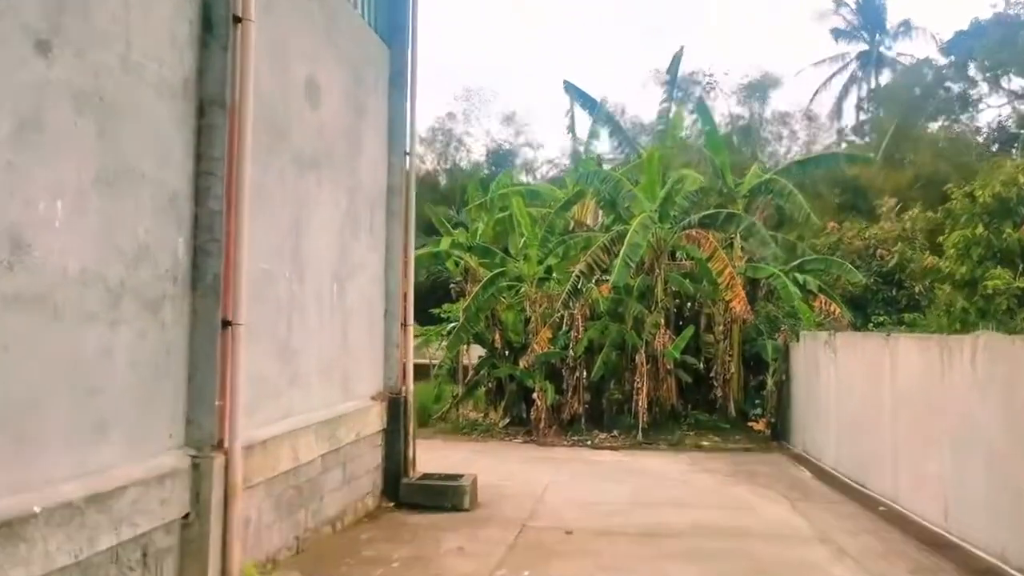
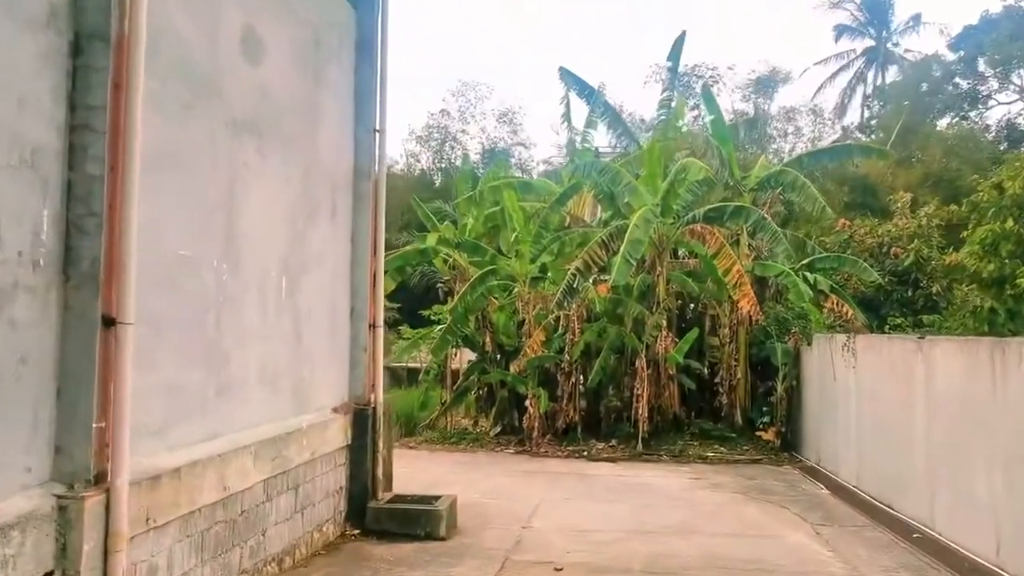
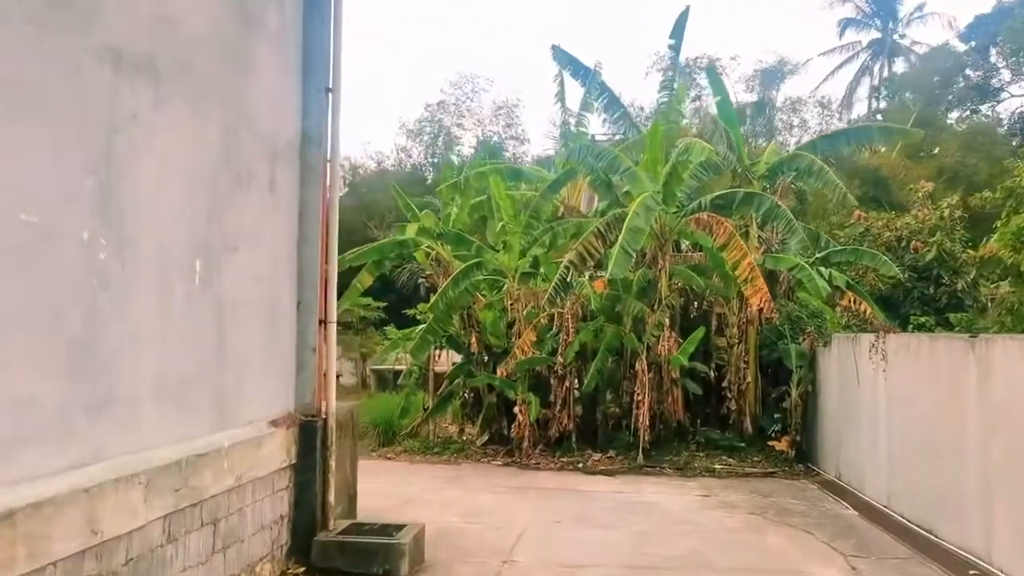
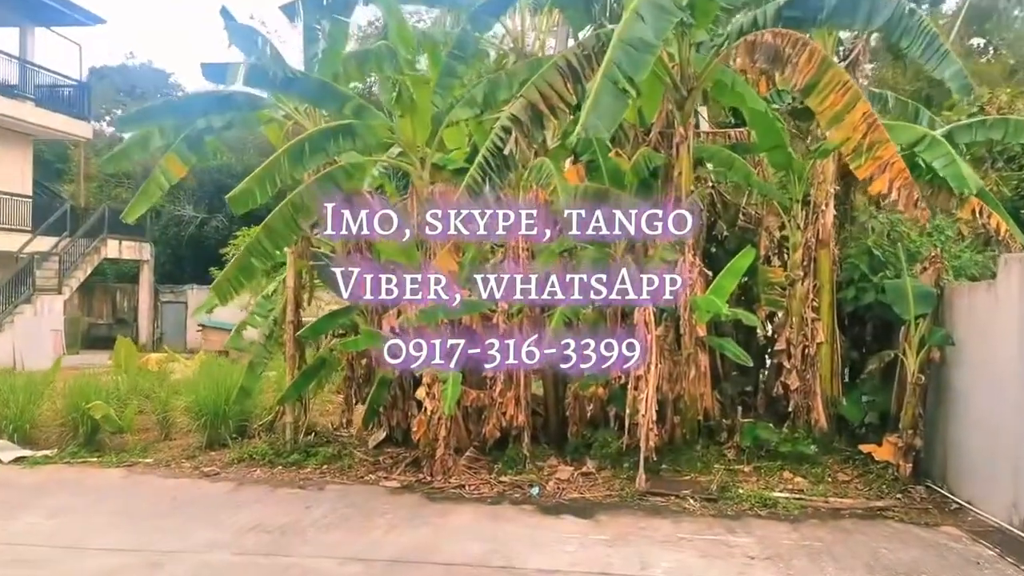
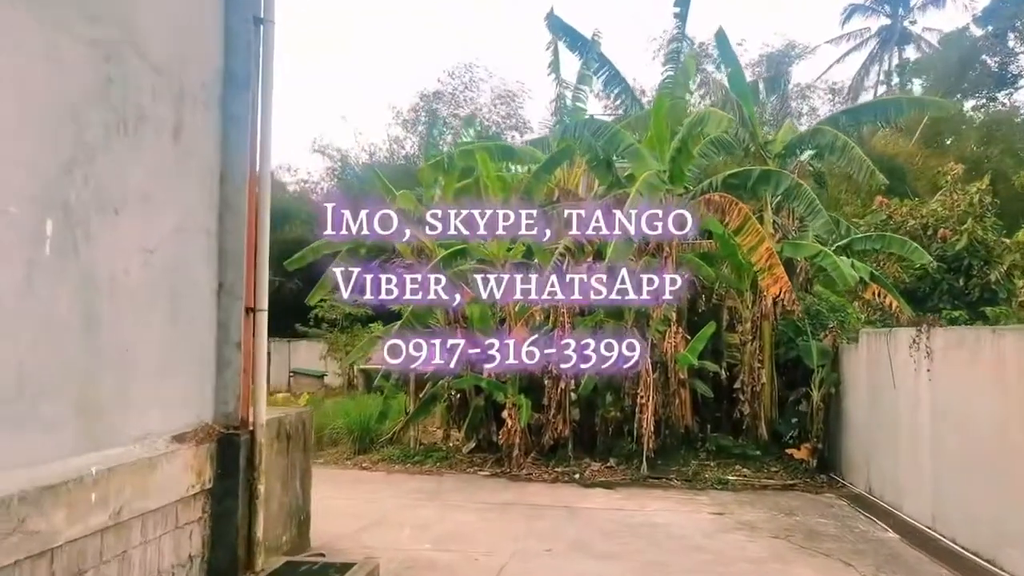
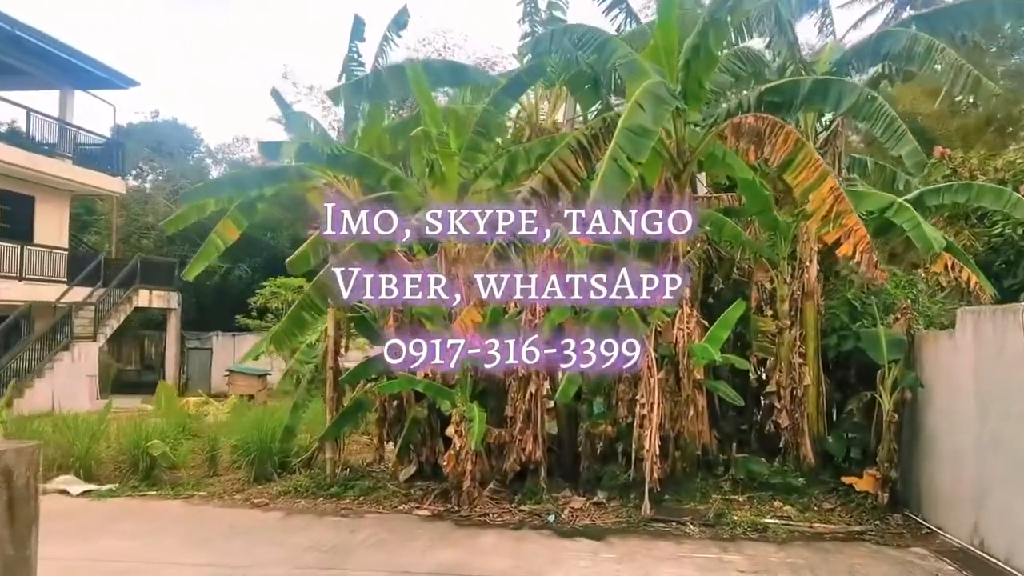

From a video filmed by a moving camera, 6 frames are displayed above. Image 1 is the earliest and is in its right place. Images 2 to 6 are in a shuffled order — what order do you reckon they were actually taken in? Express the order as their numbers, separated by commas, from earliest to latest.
2, 3, 5, 6, 4
